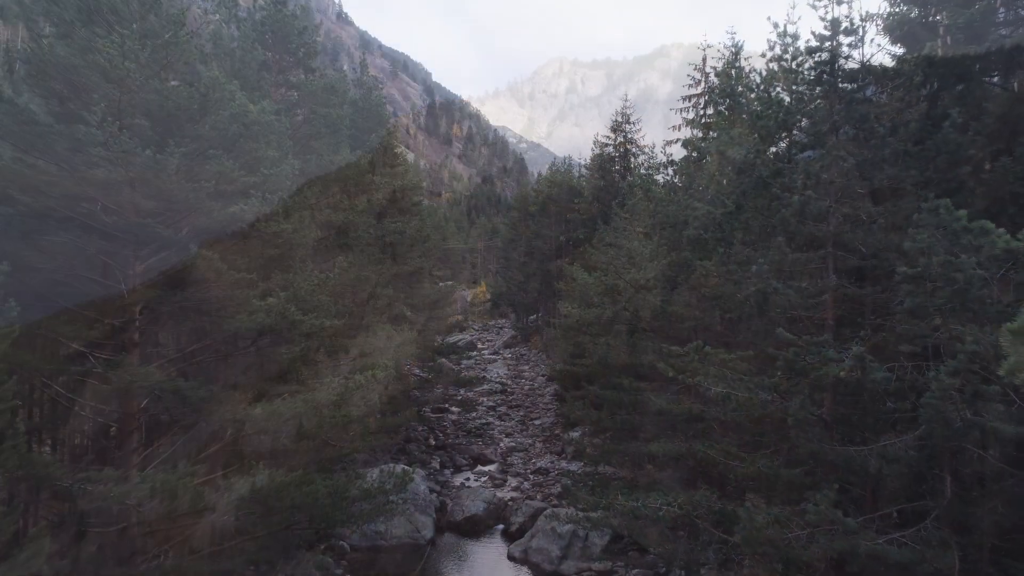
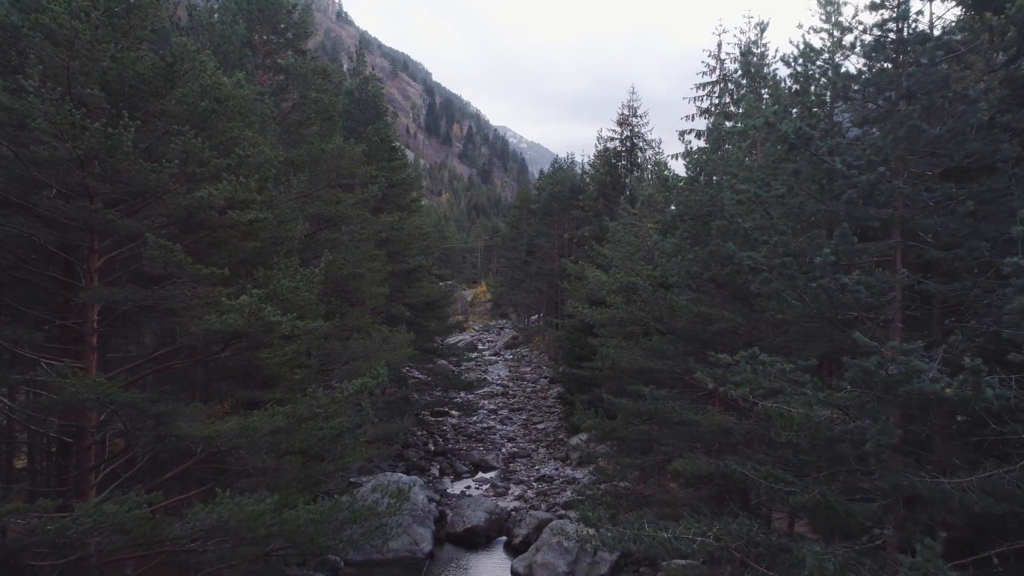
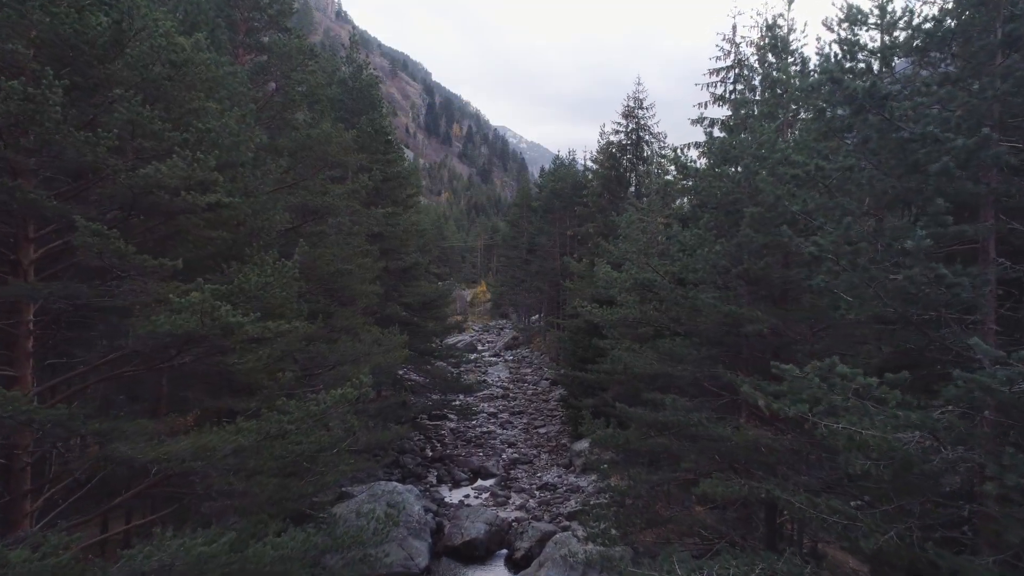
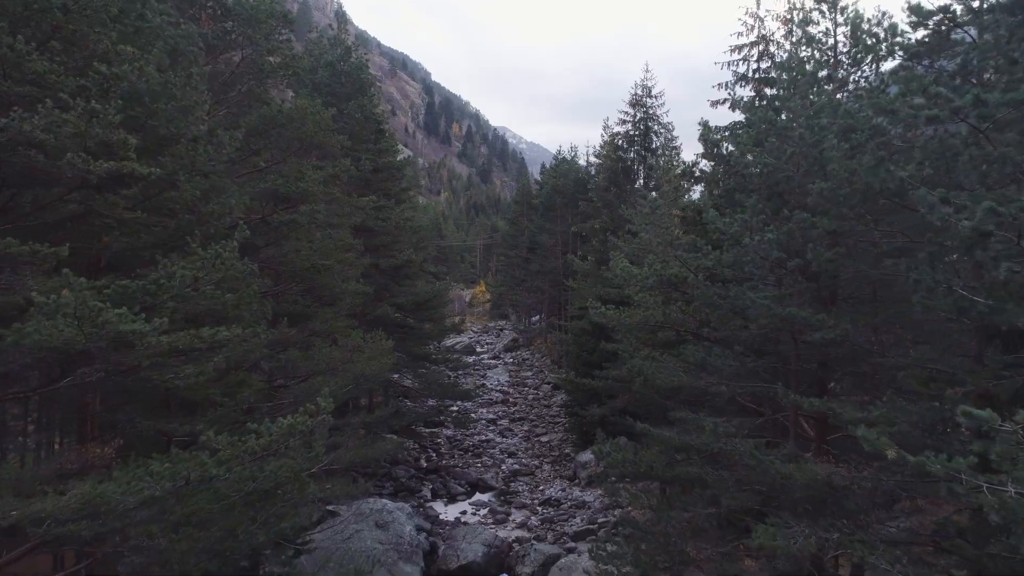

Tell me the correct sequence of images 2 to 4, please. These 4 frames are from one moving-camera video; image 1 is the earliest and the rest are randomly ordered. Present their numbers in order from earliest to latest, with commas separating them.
2, 3, 4
